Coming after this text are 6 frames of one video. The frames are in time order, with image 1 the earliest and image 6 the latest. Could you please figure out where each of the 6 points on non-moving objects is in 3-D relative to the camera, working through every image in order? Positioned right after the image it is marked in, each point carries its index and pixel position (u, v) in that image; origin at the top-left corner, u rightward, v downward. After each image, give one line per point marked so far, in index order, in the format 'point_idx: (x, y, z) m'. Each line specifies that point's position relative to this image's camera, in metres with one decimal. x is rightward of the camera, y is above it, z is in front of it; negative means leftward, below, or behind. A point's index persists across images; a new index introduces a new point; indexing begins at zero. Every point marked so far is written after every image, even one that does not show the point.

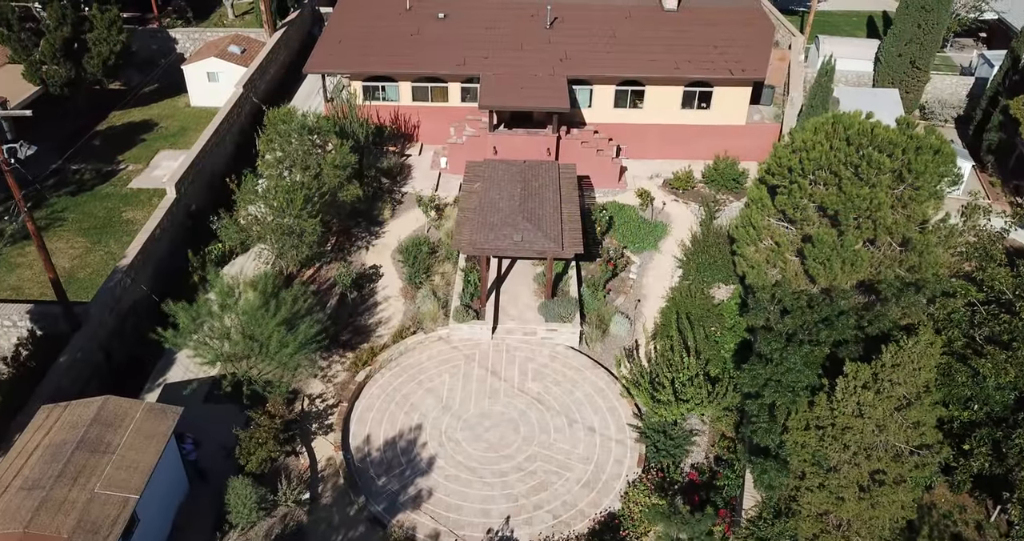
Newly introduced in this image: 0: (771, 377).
0: (+3.0, -1.2, +8.7) m
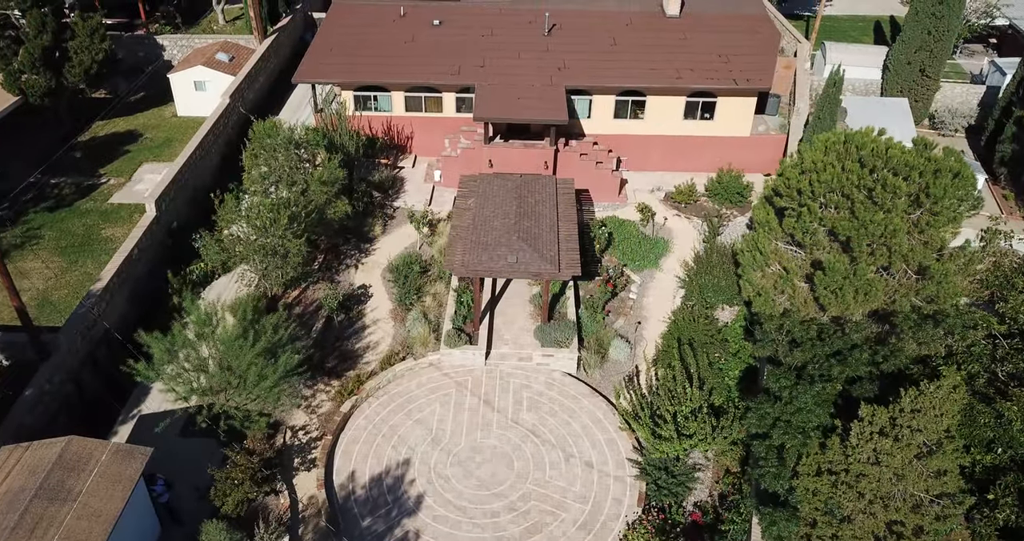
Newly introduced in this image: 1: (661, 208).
0: (+2.9, -1.6, +8.1) m
1: (+3.0, +1.3, +15.3) m
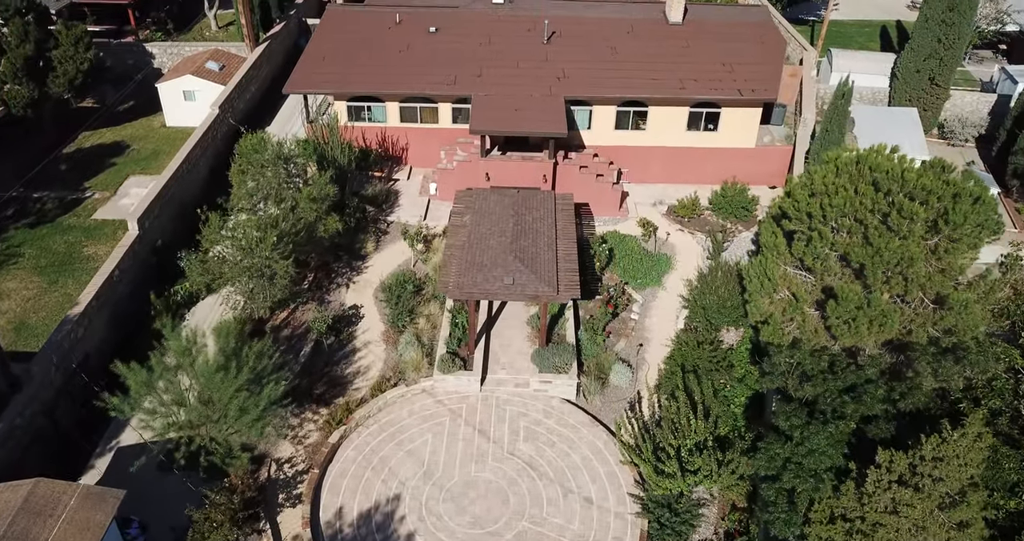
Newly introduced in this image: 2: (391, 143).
0: (+2.8, -1.9, +7.7) m
1: (+2.9, +0.9, +14.8) m
2: (-2.5, +2.7, +15.7) m
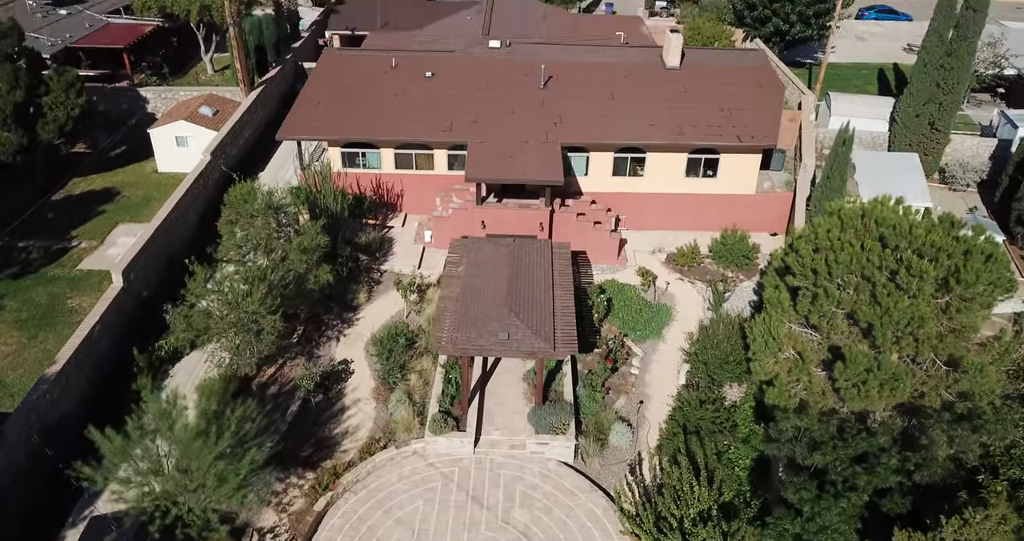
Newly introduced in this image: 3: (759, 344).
0: (+2.8, -2.5, +7.2) m
1: (+2.9, 0.0, +14.5) m
2: (-2.6, +1.7, +15.5) m
3: (+3.0, -0.9, +9.2) m
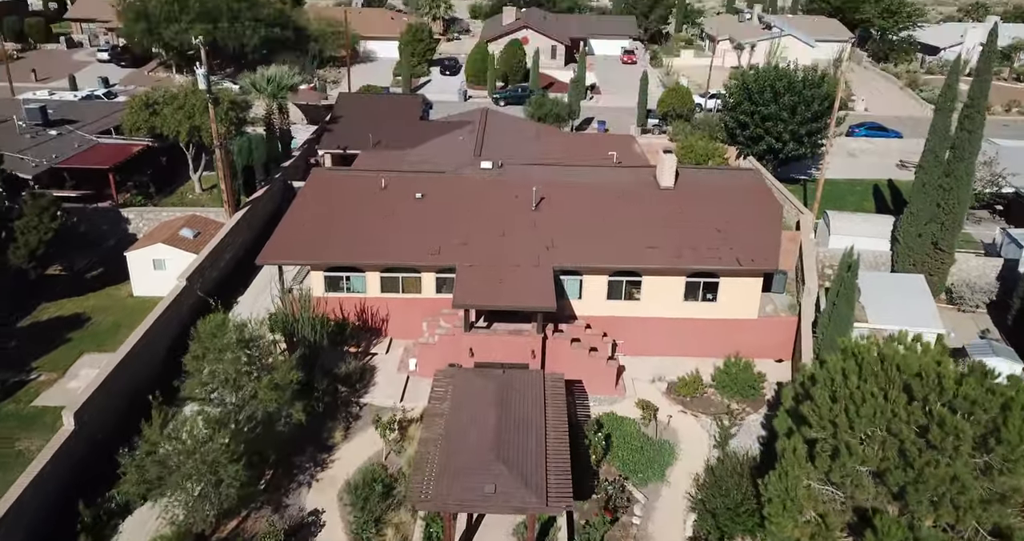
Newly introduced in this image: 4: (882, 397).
0: (+2.6, -3.8, +6.0) m
1: (+2.7, -2.3, +13.6) m
2: (-2.8, -0.8, +14.8) m
3: (+2.8, -2.5, +8.2) m
4: (+3.8, -1.3, +7.7) m
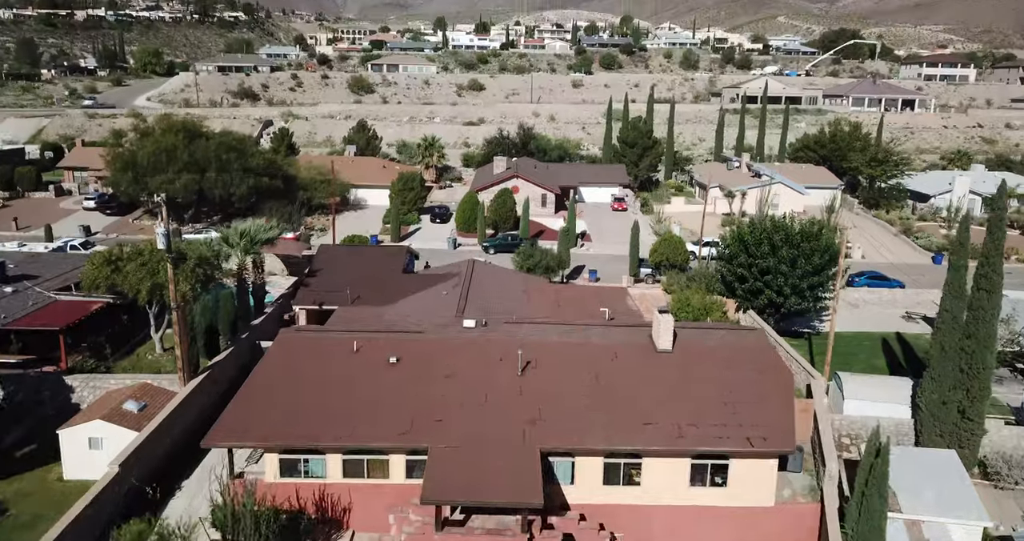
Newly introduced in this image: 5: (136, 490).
0: (+2.4, -5.3, +3.8) m
1: (+2.4, -5.2, +11.4) m
2: (-3.1, -3.9, +12.9) m
3: (+2.6, -4.4, +6.2) m
4: (+3.5, -3.1, +5.9) m
5: (-6.2, -3.6, +12.6) m
